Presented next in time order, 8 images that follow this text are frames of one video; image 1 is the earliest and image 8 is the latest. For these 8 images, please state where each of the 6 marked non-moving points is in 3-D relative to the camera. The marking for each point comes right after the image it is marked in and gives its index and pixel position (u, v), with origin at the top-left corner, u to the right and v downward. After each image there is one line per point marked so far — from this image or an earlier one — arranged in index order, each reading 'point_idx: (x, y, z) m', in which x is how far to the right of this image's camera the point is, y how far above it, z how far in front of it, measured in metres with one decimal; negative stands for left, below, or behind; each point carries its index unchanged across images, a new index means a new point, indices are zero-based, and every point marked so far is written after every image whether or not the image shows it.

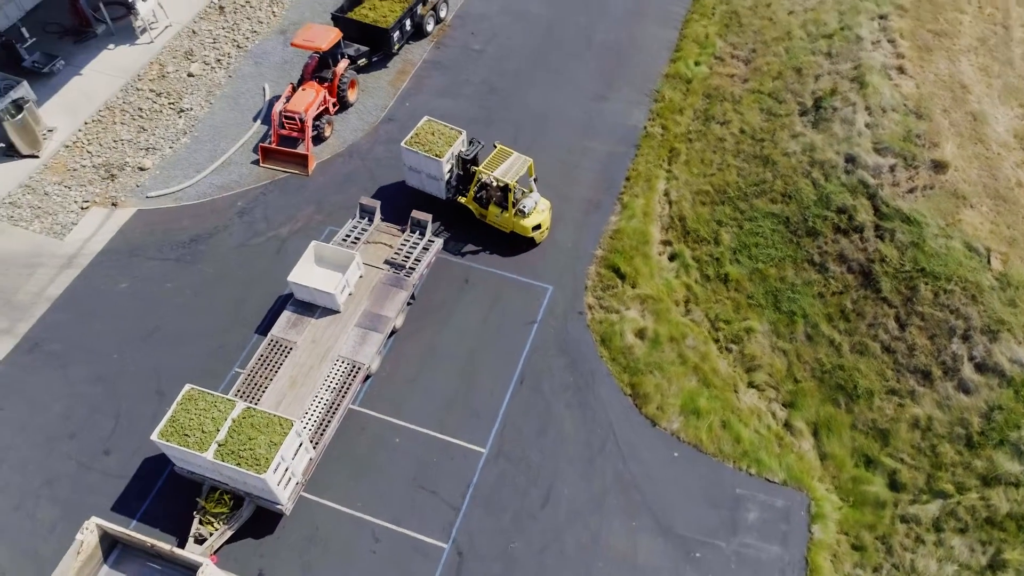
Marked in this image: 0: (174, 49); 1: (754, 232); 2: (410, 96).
0: (-8.3, +5.8, +18.7) m
1: (+4.7, +1.1, +14.9) m
2: (-2.4, +4.4, +17.7) m
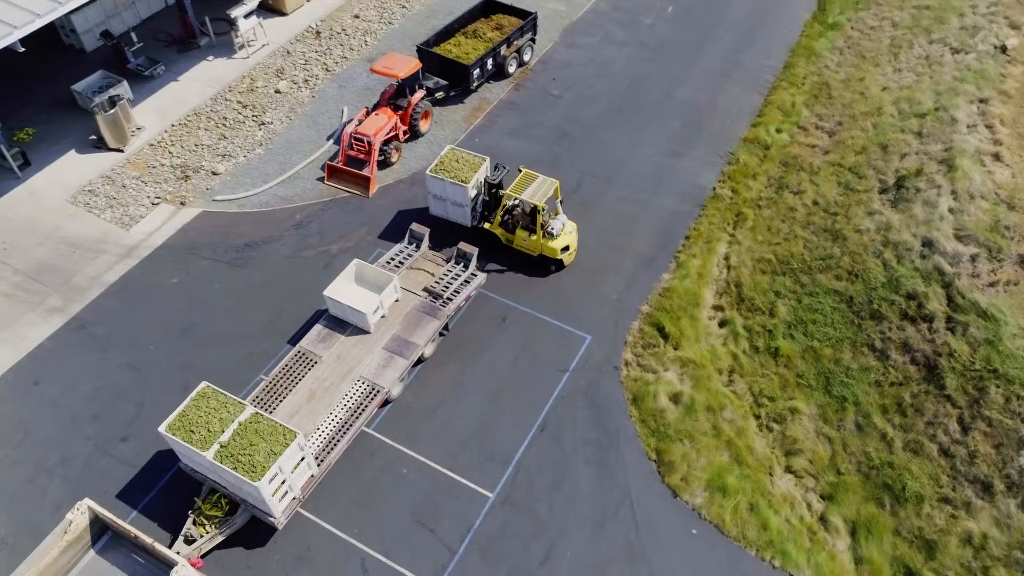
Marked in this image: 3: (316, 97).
0: (-6.3, +5.7, +19.5) m
1: (+5.5, -0.3, +14.0) m
2: (-0.7, +3.6, +17.8) m
3: (-4.8, +4.7, +18.9) m
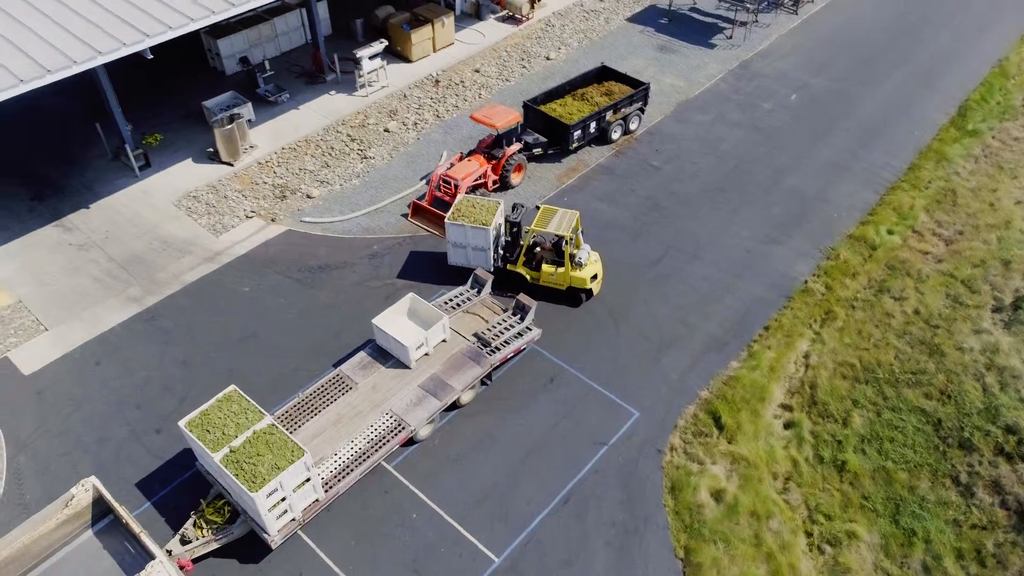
0: (-3.5, +4.8, +20.3) m
1: (+6.3, -2.2, +12.5) m
2: (+1.3, +2.2, +17.5) m
3: (-2.3, +3.8, +19.4) m
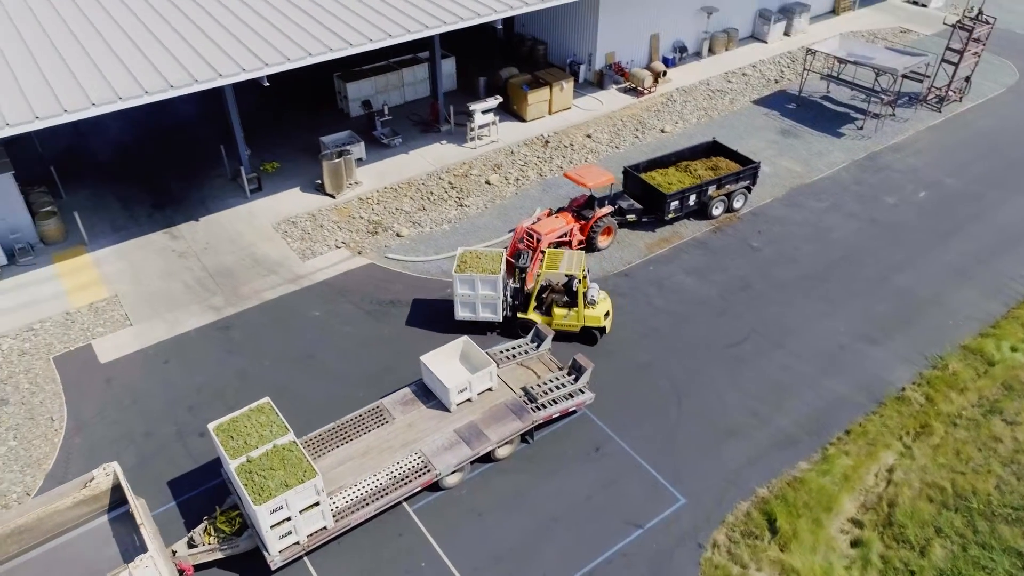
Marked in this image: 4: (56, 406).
0: (-0.7, +3.5, +20.6) m
1: (+6.6, -3.9, +10.7) m
2: (+3.2, +0.6, +16.9) m
3: (+0.2, +2.4, +19.4) m
4: (-8.0, -2.0, +13.3) m
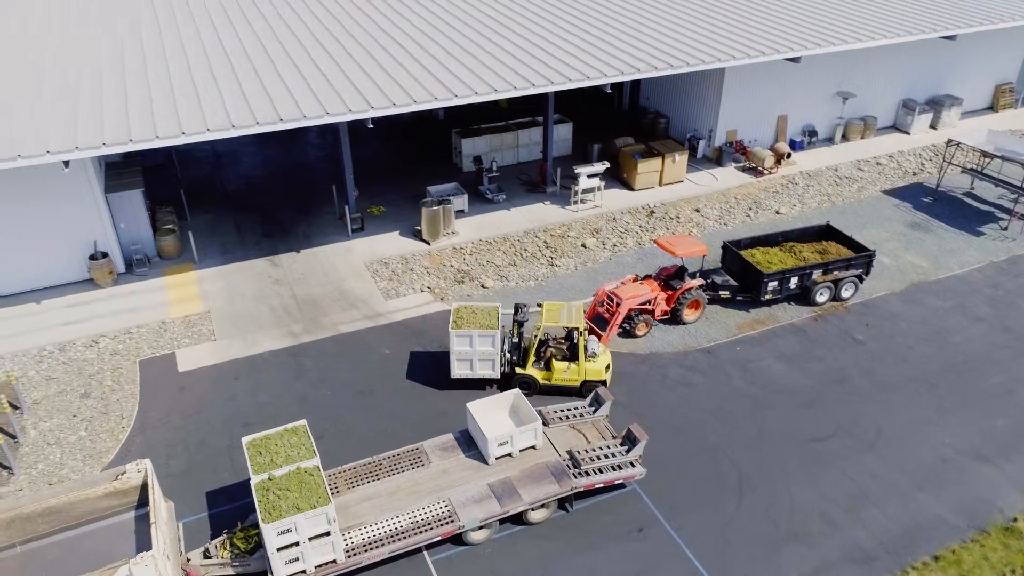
0: (+2.0, +1.7, +20.4) m
1: (+6.6, -5.2, +8.7) m
2: (+4.8, -1.1, +15.7) m
3: (+2.5, +0.7, +18.9) m
4: (-7.0, -2.1, +14.0) m
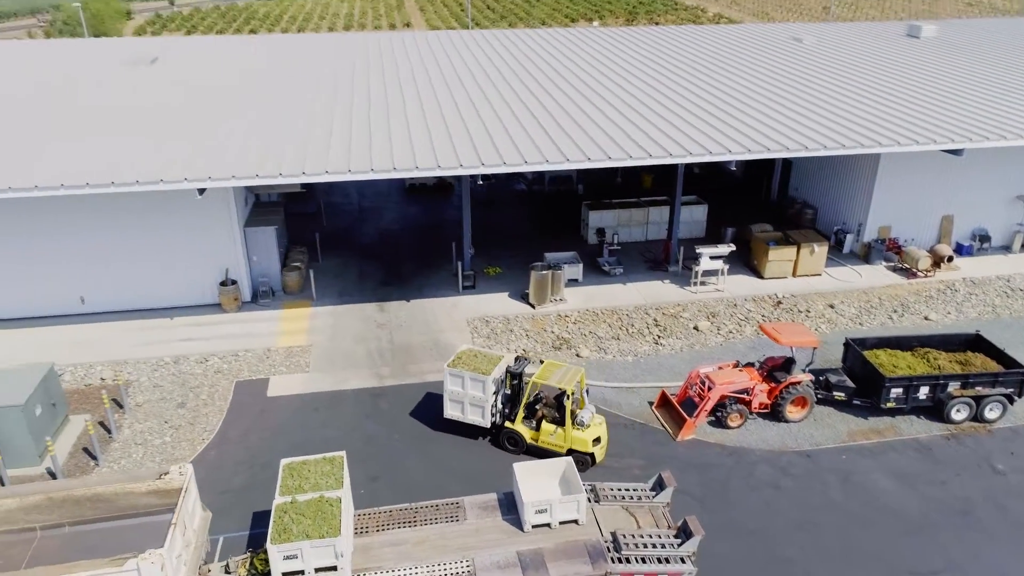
0: (+4.9, -0.4, +19.3) m
1: (+5.9, -6.3, +6.2) m
2: (+6.2, -3.0, +13.8) m
3: (+4.9, -1.4, +17.7) m
4: (-5.7, -2.5, +14.7) m
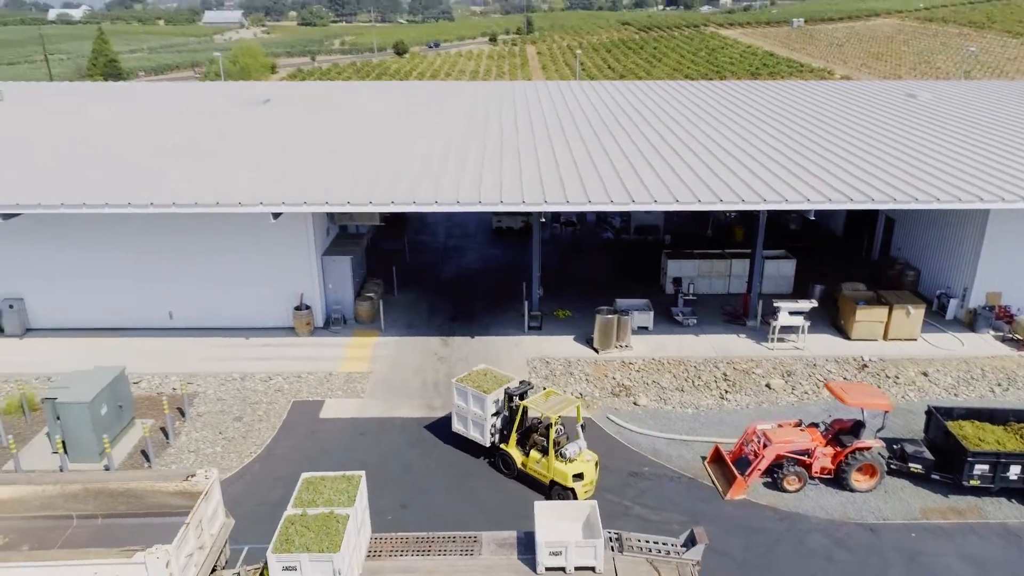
0: (+6.4, -1.8, +18.2) m
1: (+5.2, -6.7, +4.7) m
2: (+6.8, -4.0, +12.4) m
3: (+6.1, -2.6, +16.5) m
4: (-4.9, -2.9, +15.1) m
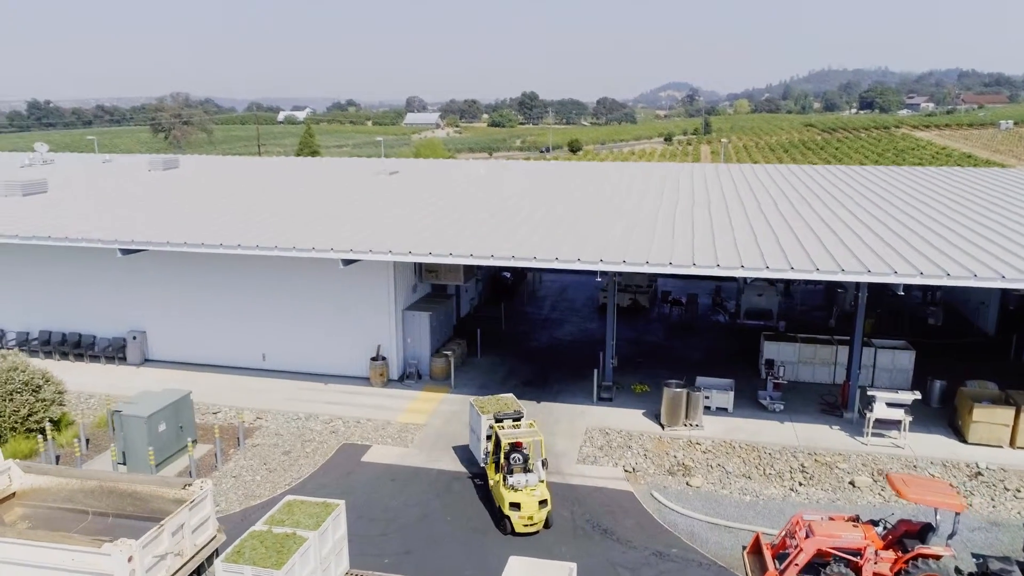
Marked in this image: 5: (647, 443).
0: (+7.5, -3.6, +15.9) m
1: (+3.0, -6.6, +2.7) m
2: (+6.5, -5.0, +10.1) m
3: (+6.8, -4.1, +14.3) m
4: (-4.2, -3.7, +15.5) m
5: (+2.9, -3.4, +16.8) m
